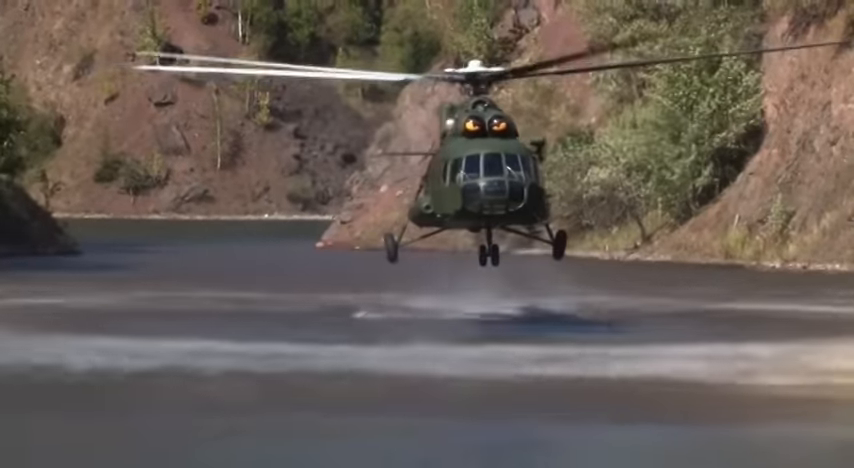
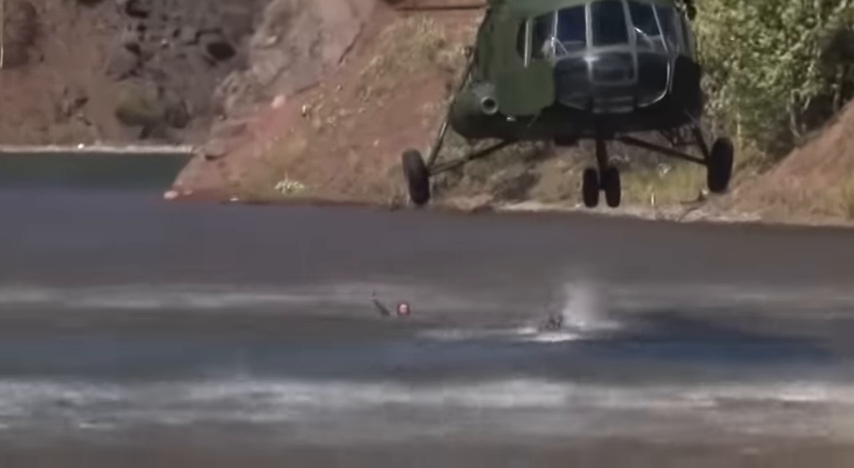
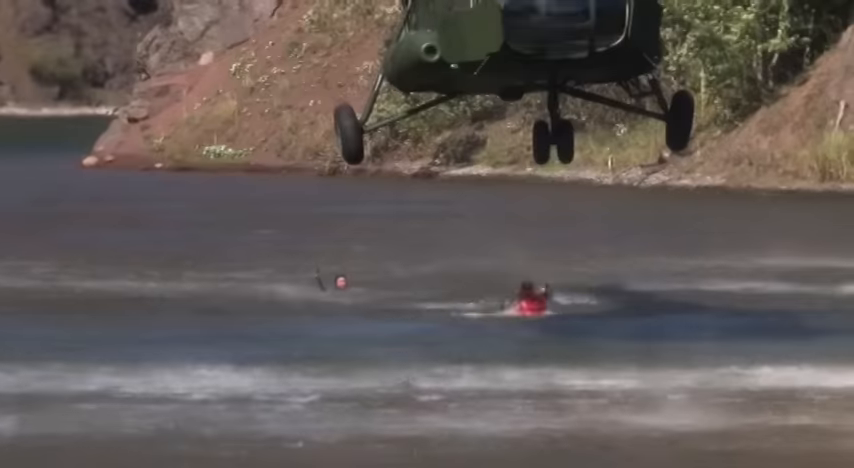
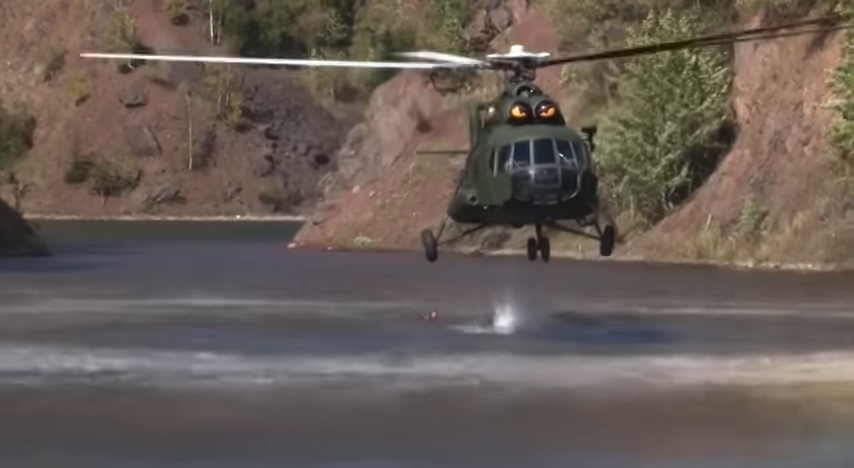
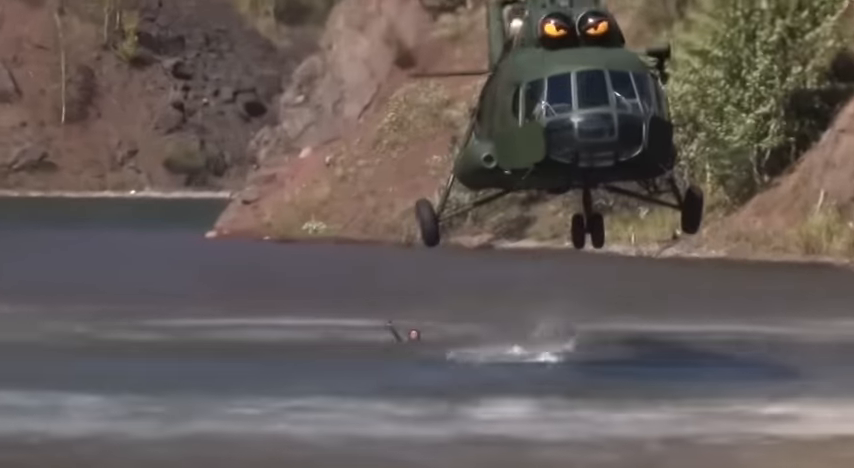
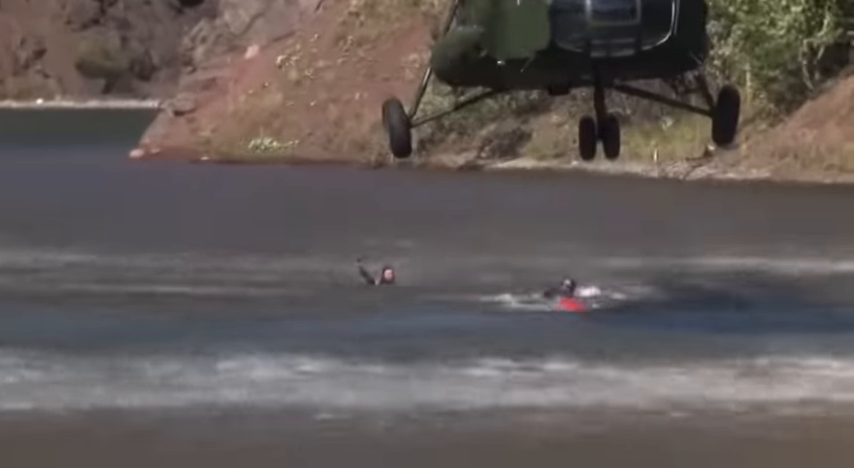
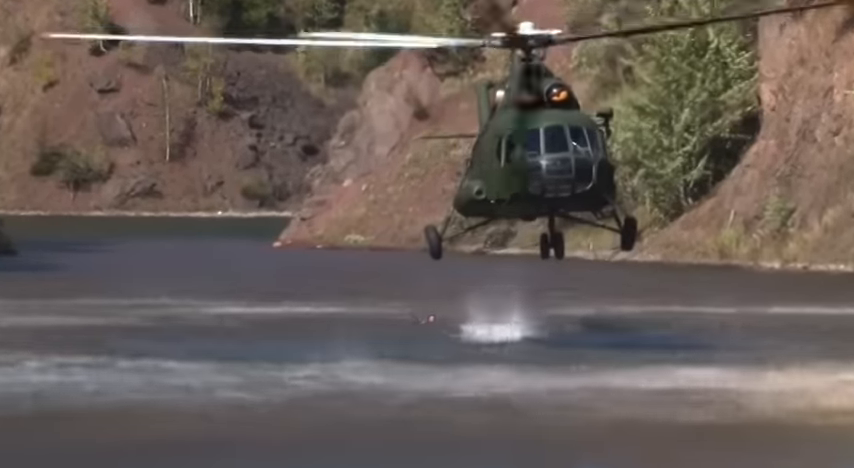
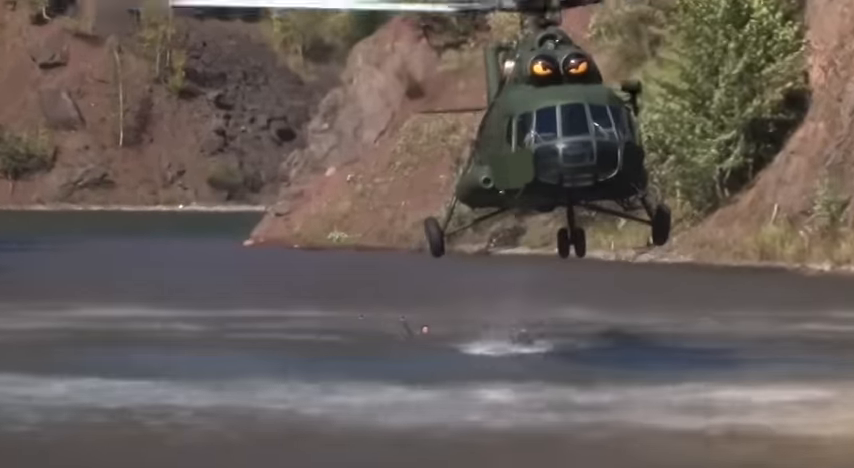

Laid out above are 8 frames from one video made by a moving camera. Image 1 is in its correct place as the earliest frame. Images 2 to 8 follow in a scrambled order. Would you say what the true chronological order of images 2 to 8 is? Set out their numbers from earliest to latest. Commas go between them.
4, 7, 8, 5, 2, 6, 3
